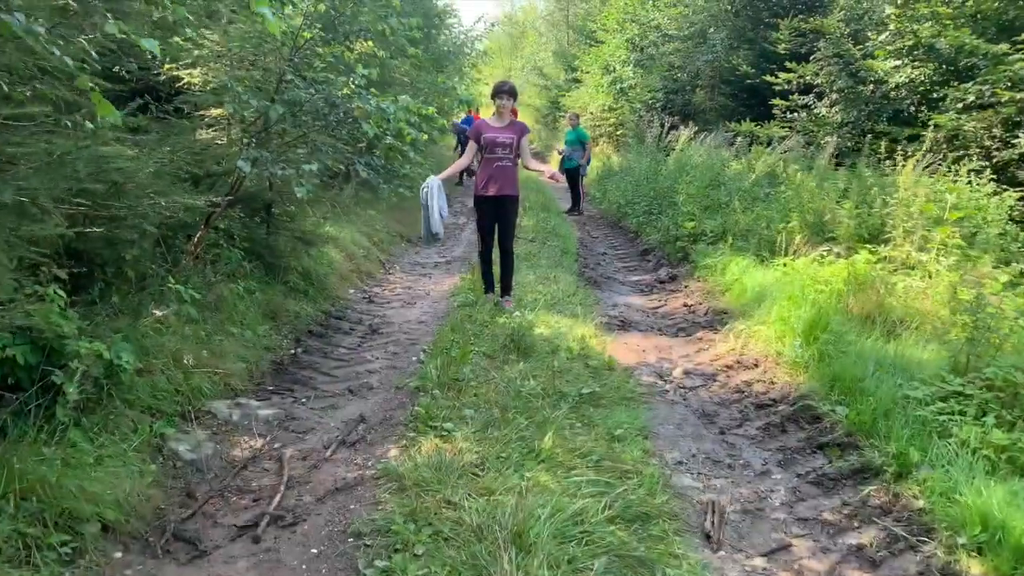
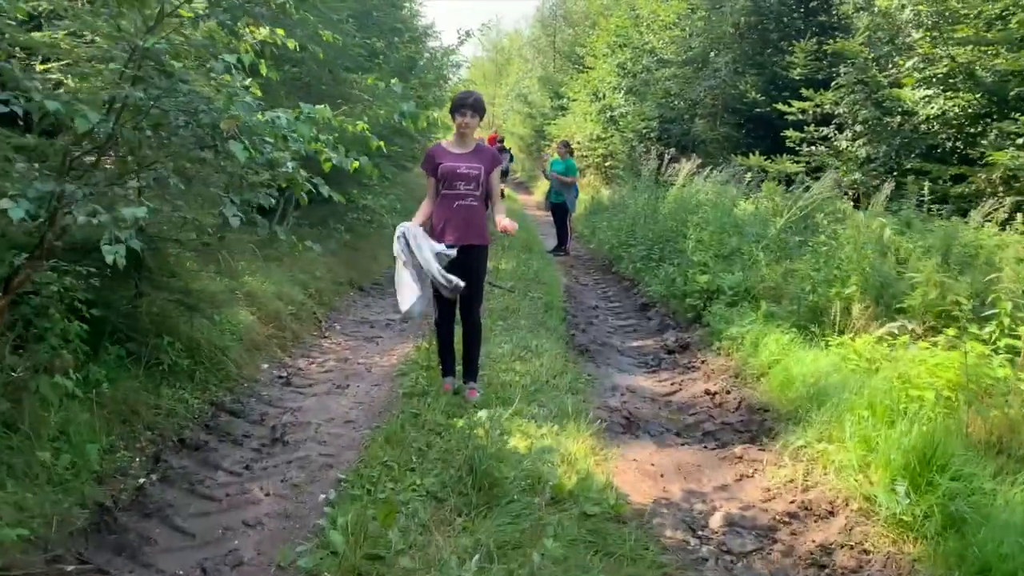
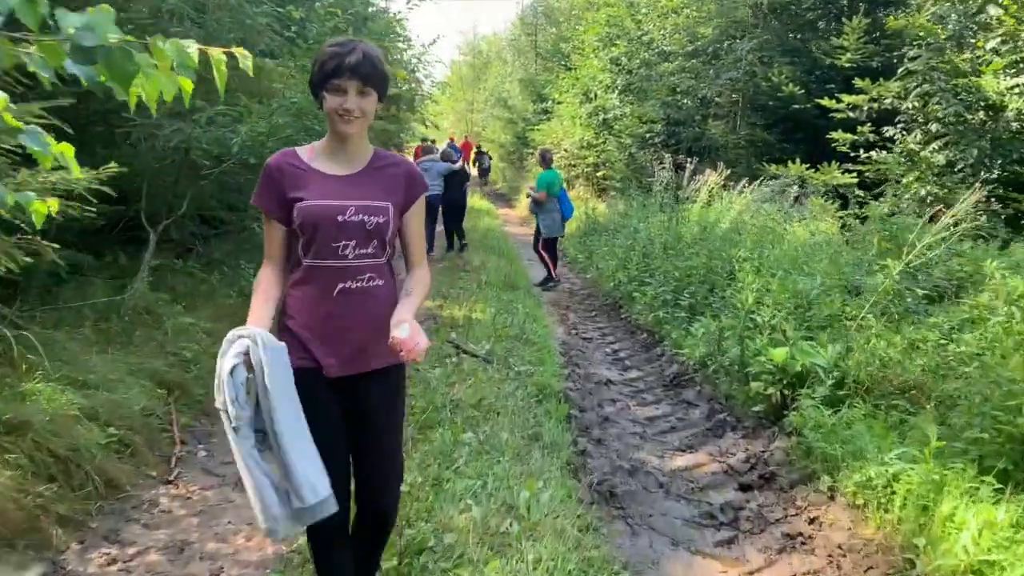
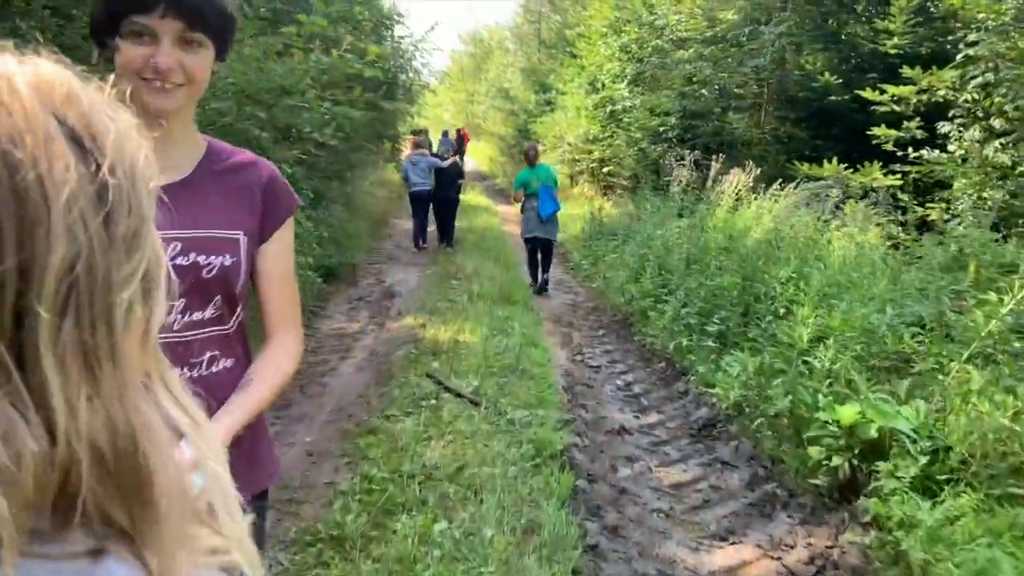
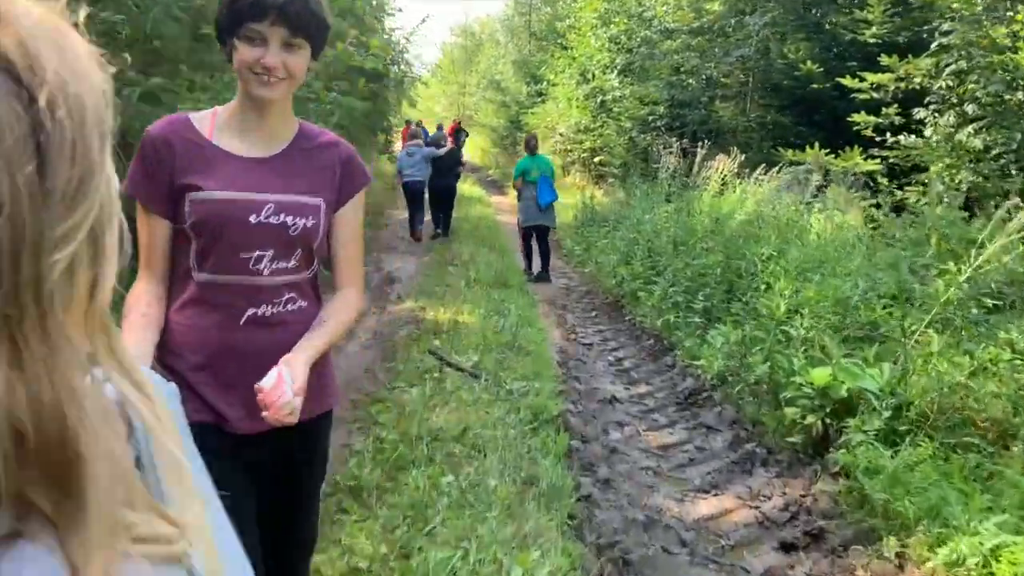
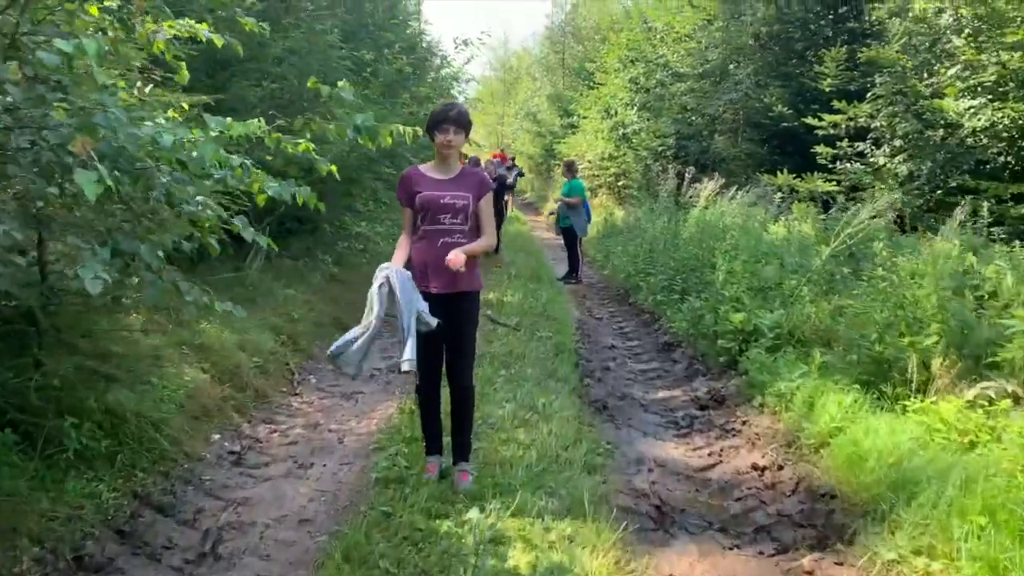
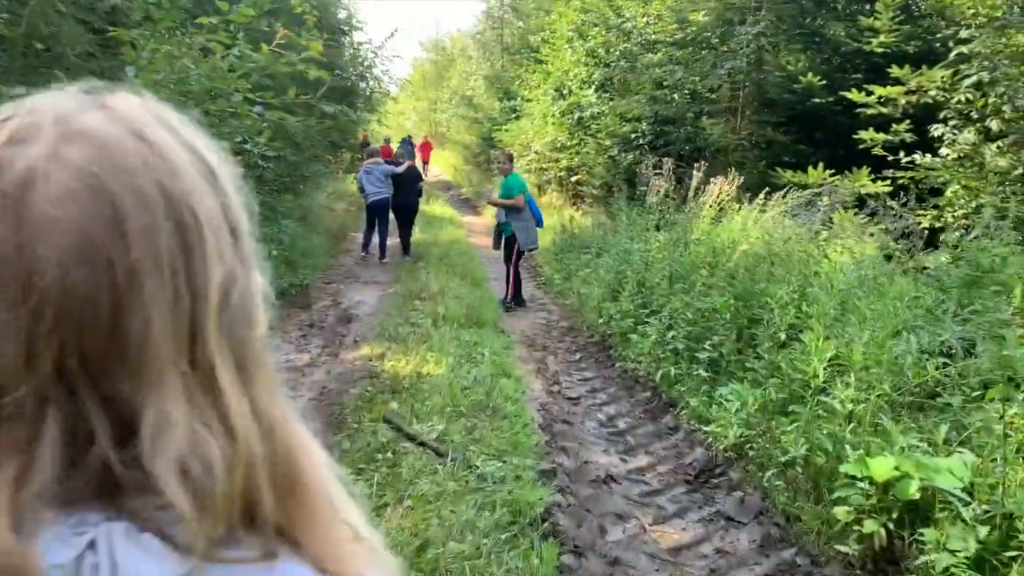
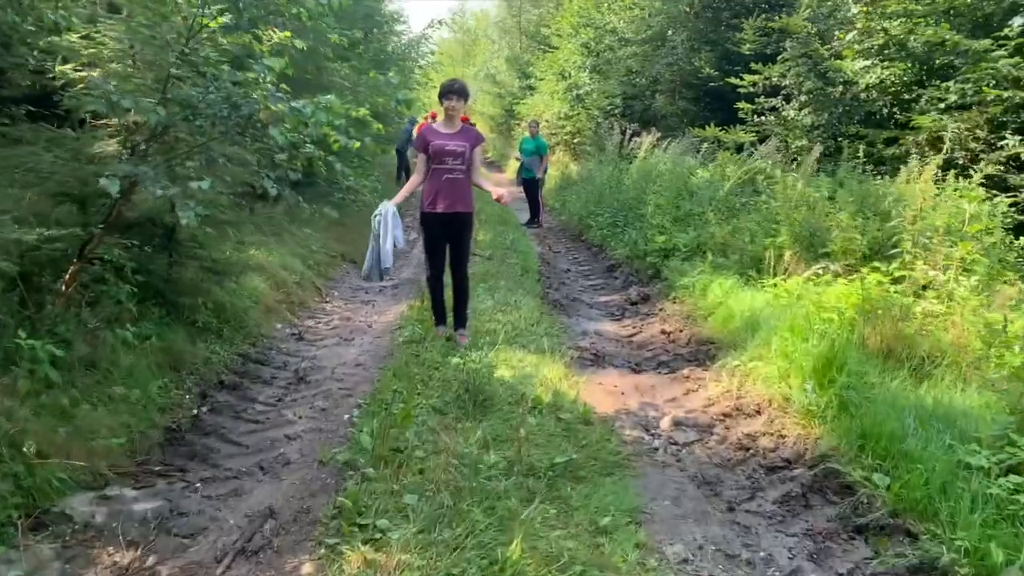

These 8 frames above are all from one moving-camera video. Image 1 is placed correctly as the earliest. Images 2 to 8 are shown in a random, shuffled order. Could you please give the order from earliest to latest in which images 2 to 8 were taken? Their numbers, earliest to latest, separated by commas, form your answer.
8, 2, 6, 3, 5, 4, 7
